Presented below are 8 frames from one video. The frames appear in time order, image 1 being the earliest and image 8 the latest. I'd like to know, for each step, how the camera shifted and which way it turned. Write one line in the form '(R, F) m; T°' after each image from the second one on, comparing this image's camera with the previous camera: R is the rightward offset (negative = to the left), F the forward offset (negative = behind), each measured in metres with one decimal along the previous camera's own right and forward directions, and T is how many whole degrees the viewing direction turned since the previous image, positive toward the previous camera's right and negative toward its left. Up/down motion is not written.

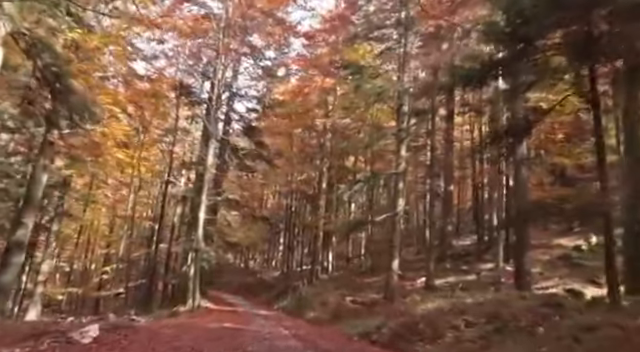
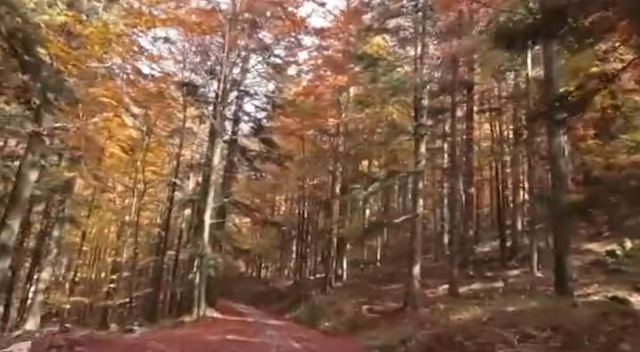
(0.0, +1.1) m; -1°
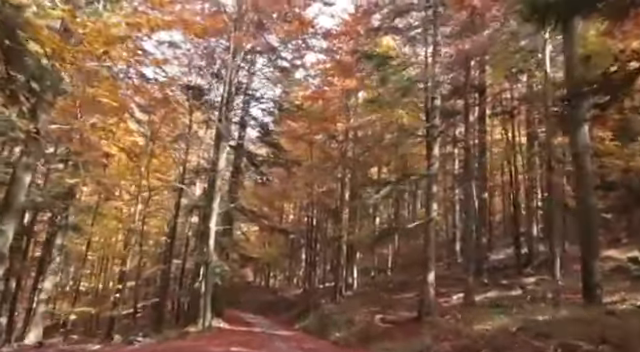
(0.0, +0.5) m; -1°
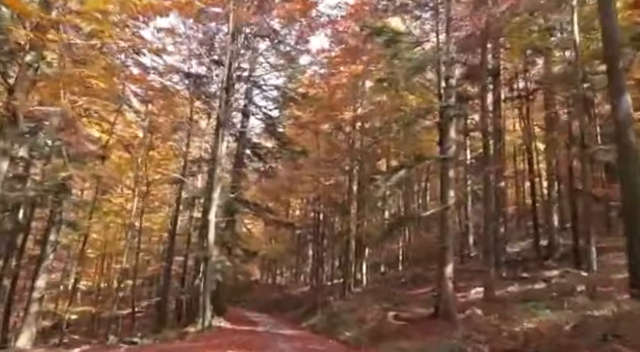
(0.0, +1.0) m; -1°
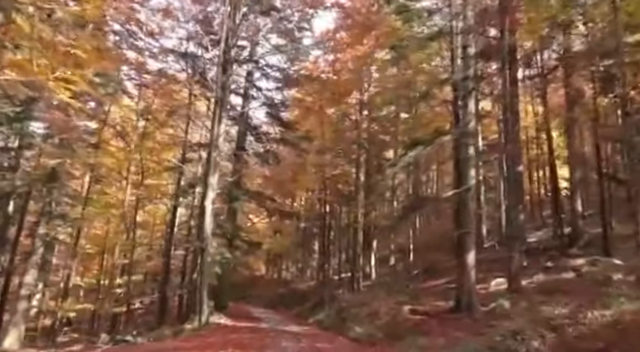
(0.0, +1.1) m; -1°
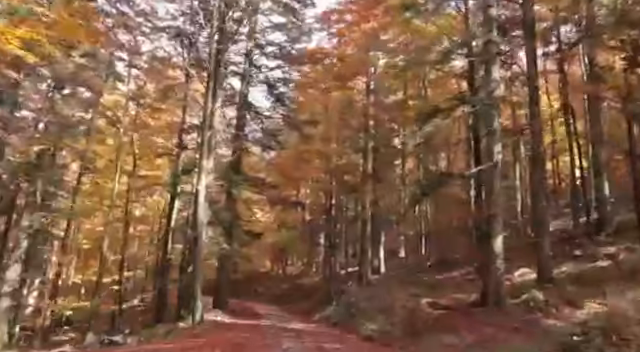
(0.0, +1.2) m; -1°
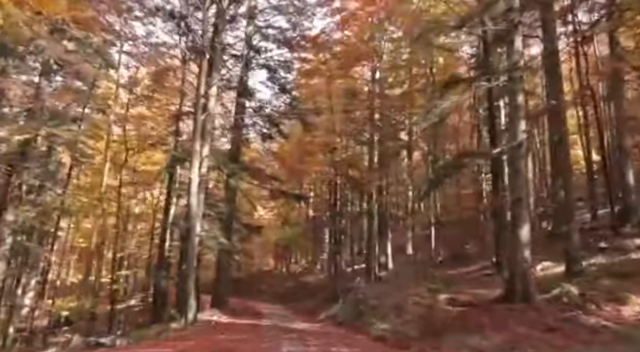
(0.0, +1.0) m; 0°
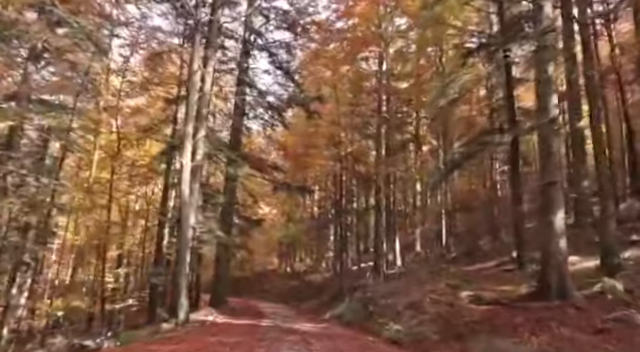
(0.0, +1.0) m; -1°
